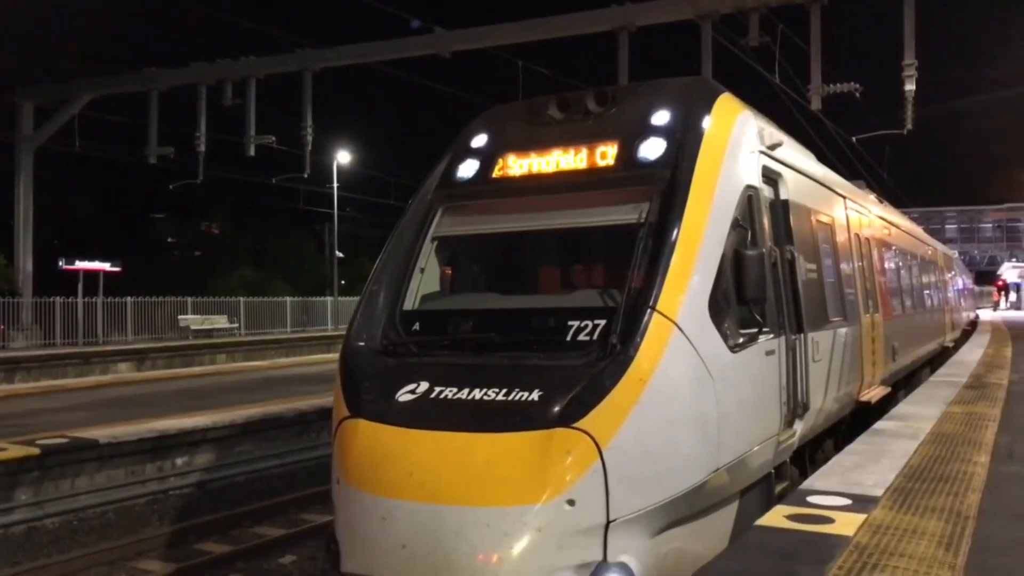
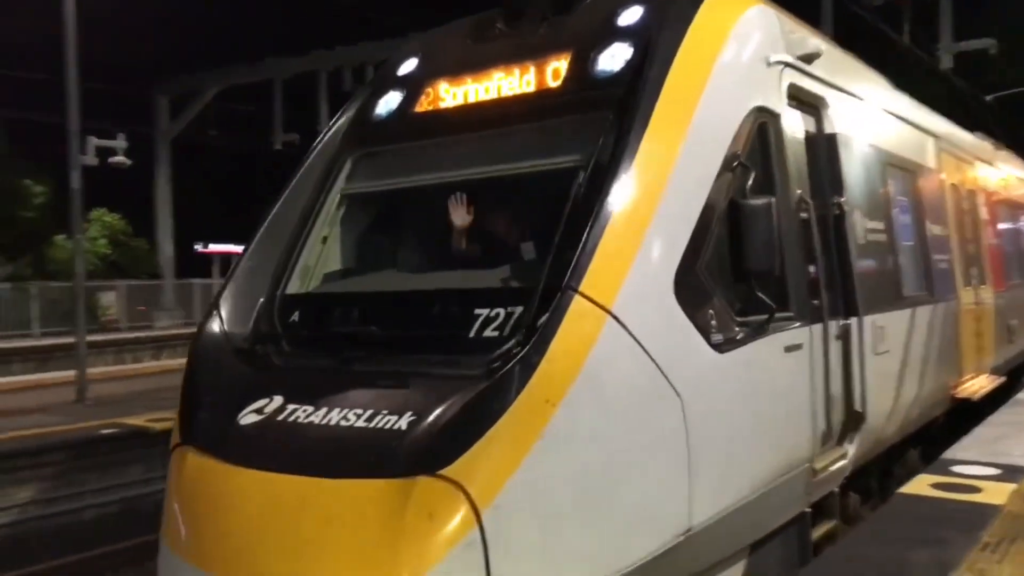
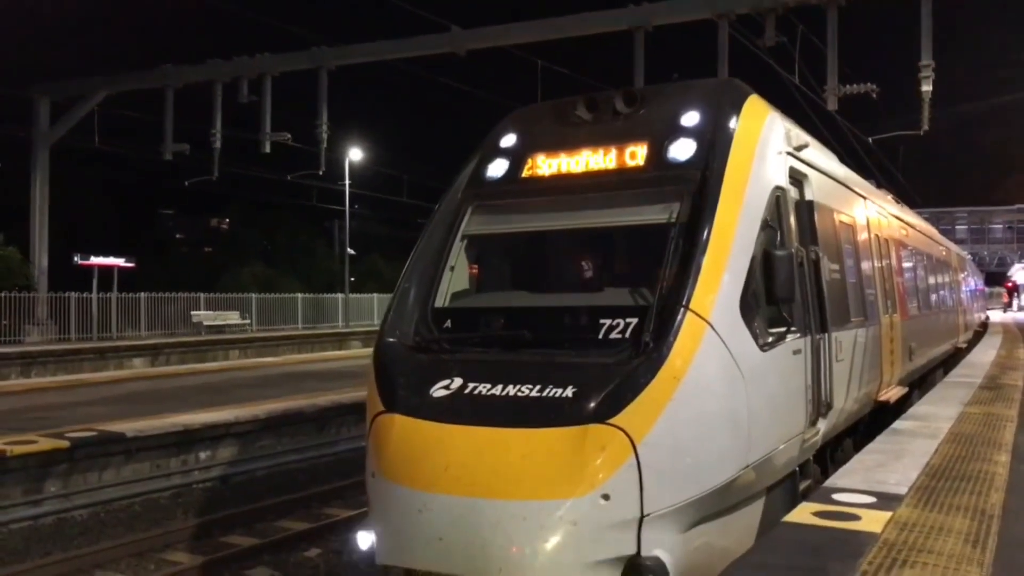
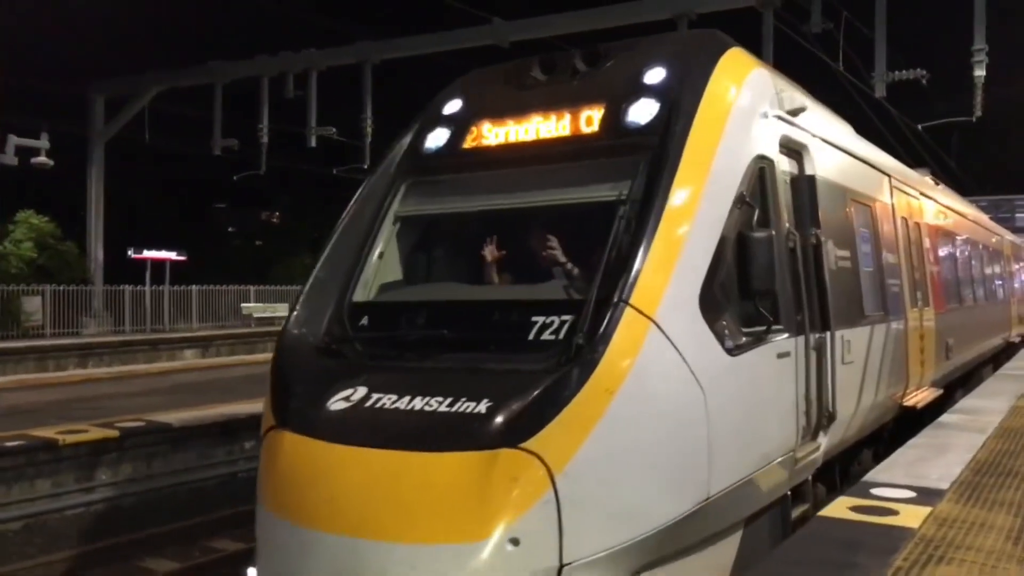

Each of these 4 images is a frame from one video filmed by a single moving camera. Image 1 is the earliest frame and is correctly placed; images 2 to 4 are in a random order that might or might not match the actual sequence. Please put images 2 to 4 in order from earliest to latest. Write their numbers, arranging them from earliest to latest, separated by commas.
3, 4, 2
